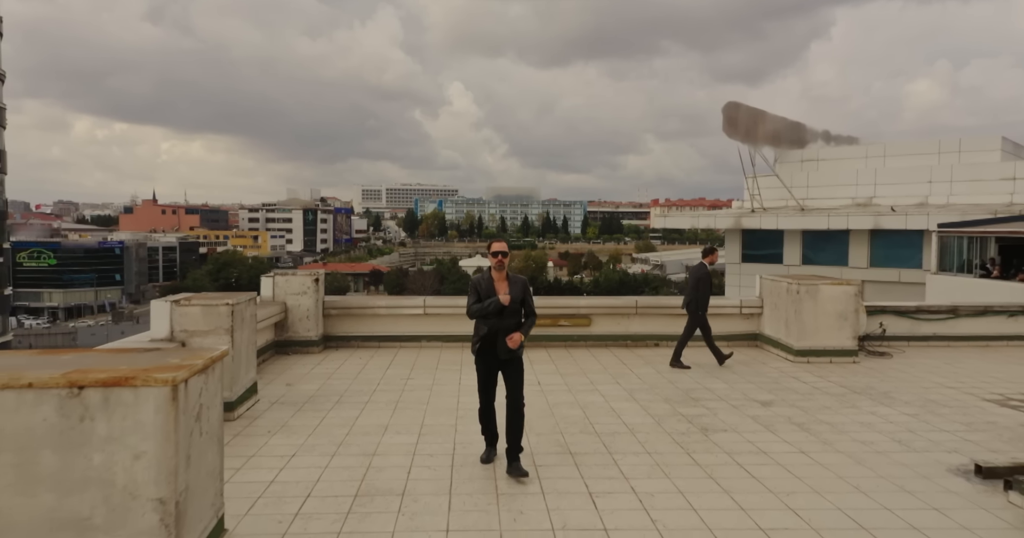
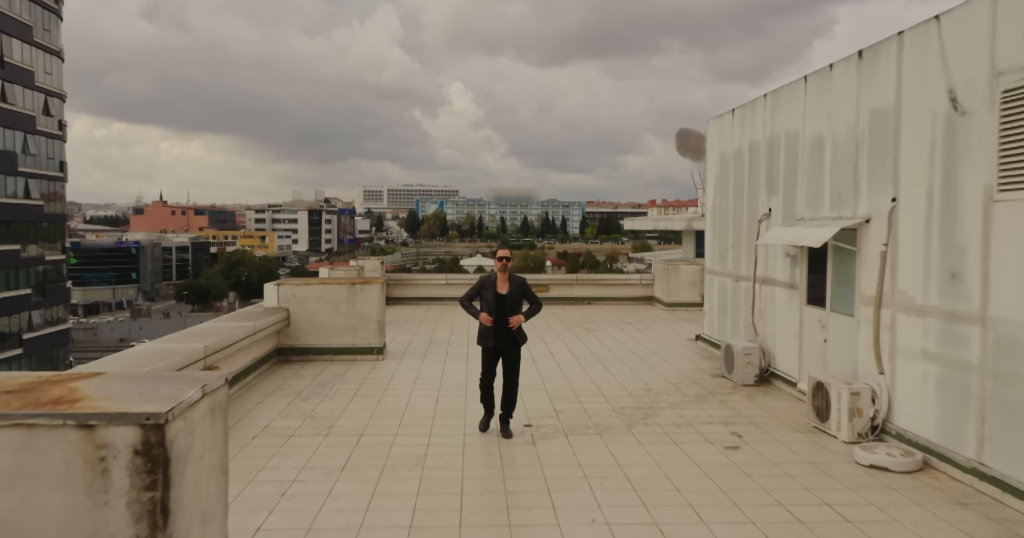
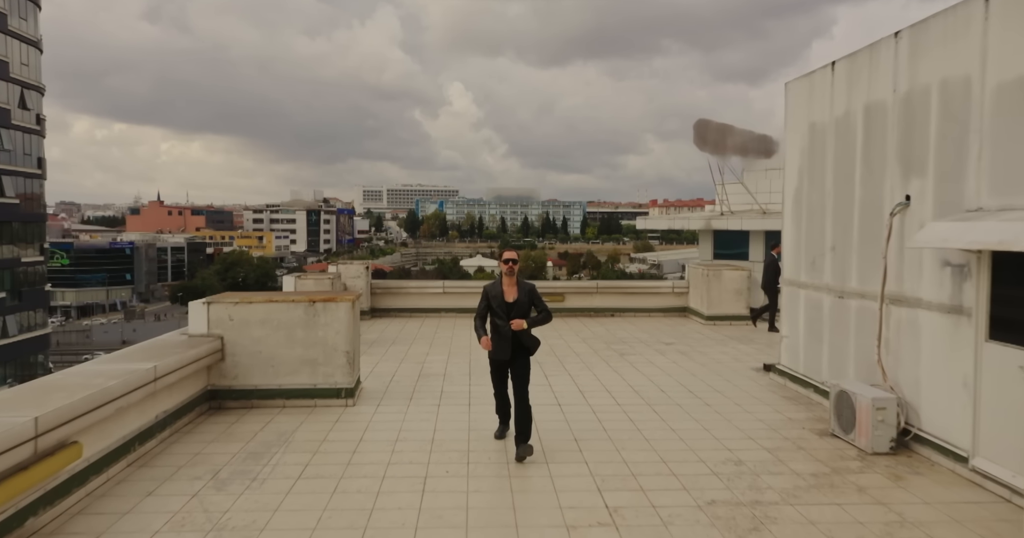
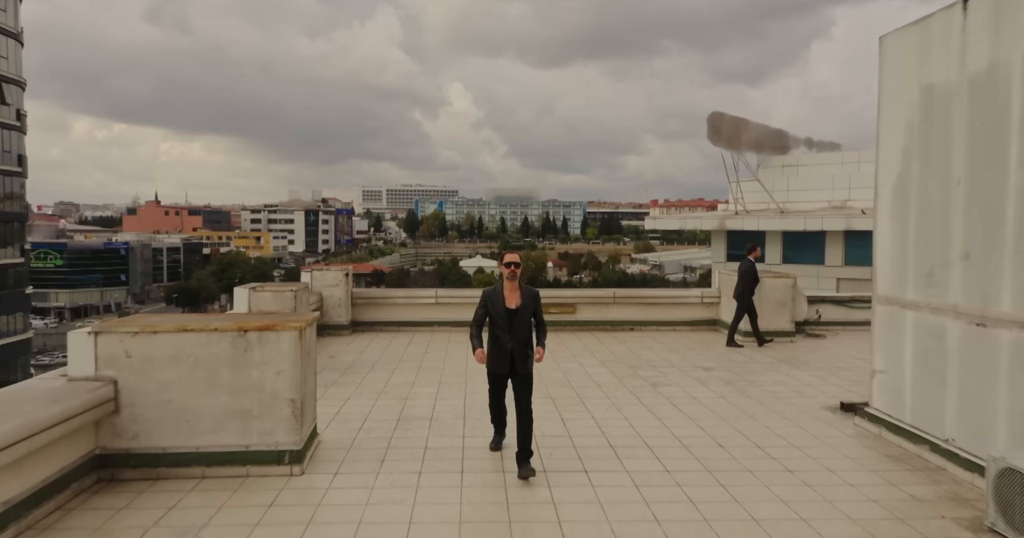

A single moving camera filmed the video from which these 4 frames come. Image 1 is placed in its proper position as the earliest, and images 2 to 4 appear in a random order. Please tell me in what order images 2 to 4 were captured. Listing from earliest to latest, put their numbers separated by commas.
4, 3, 2
